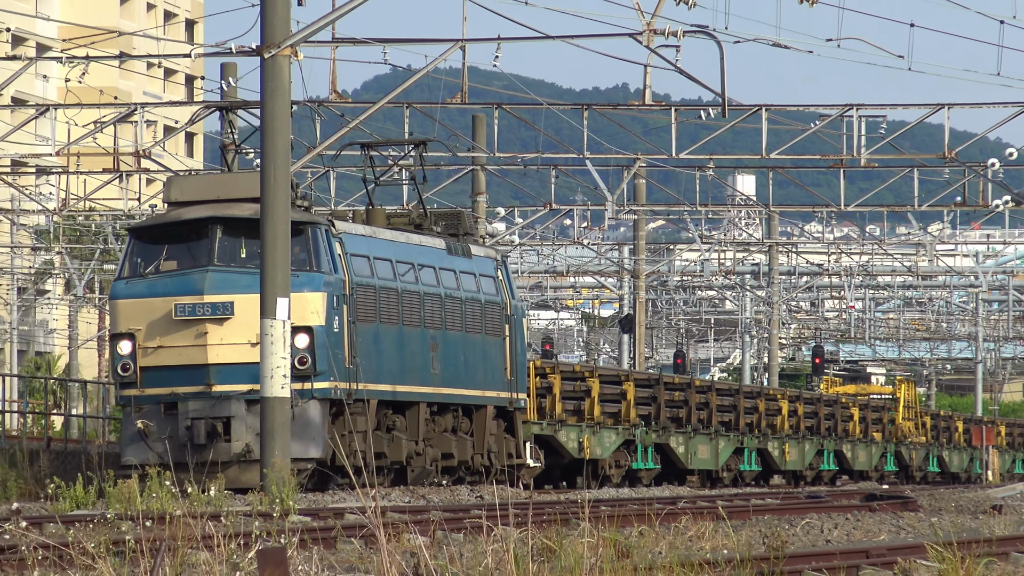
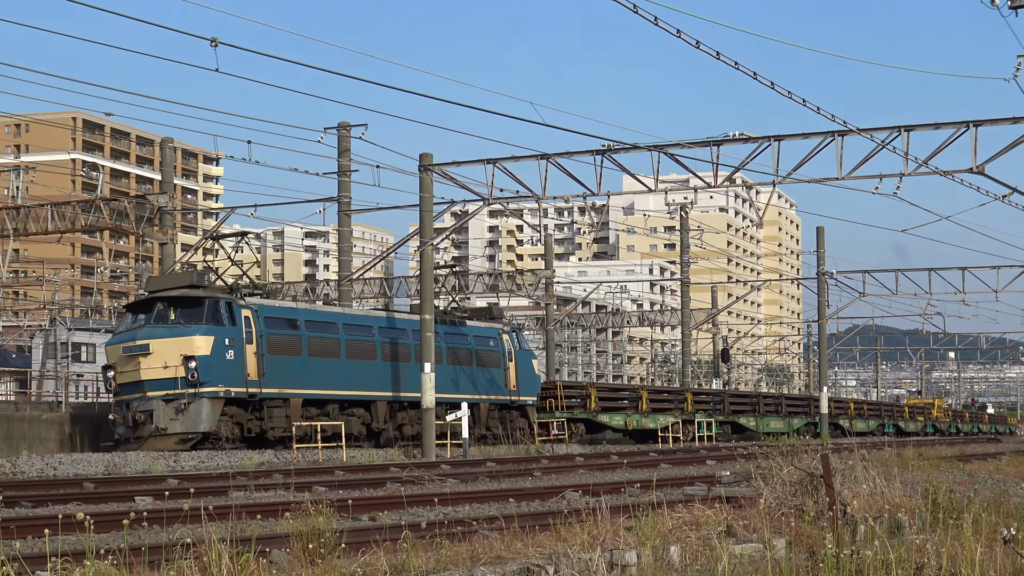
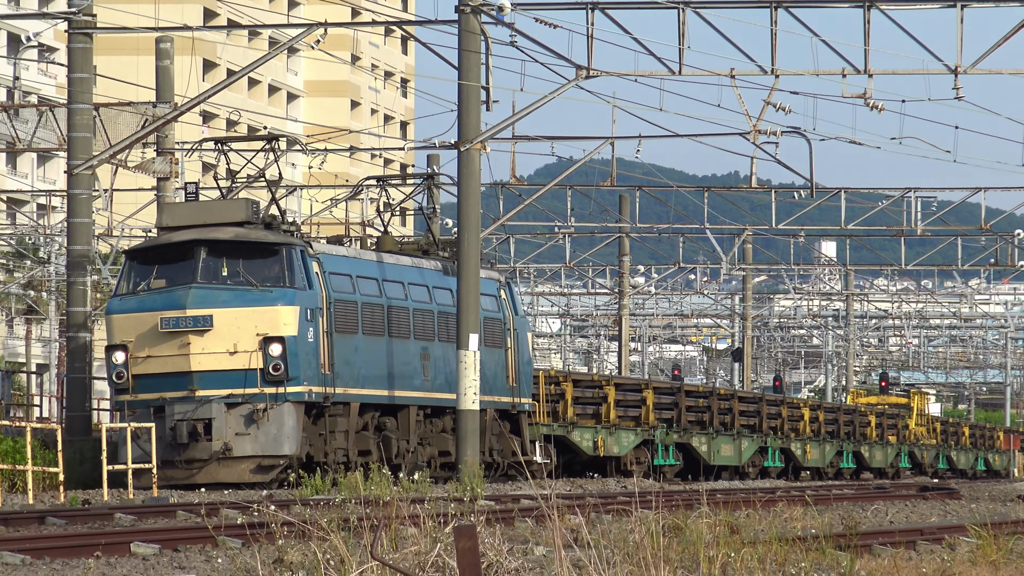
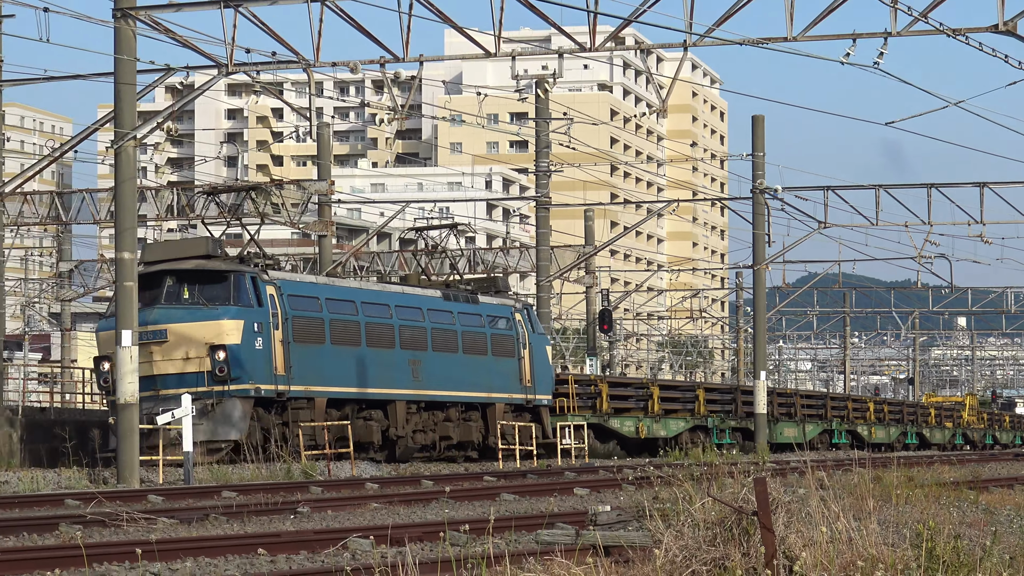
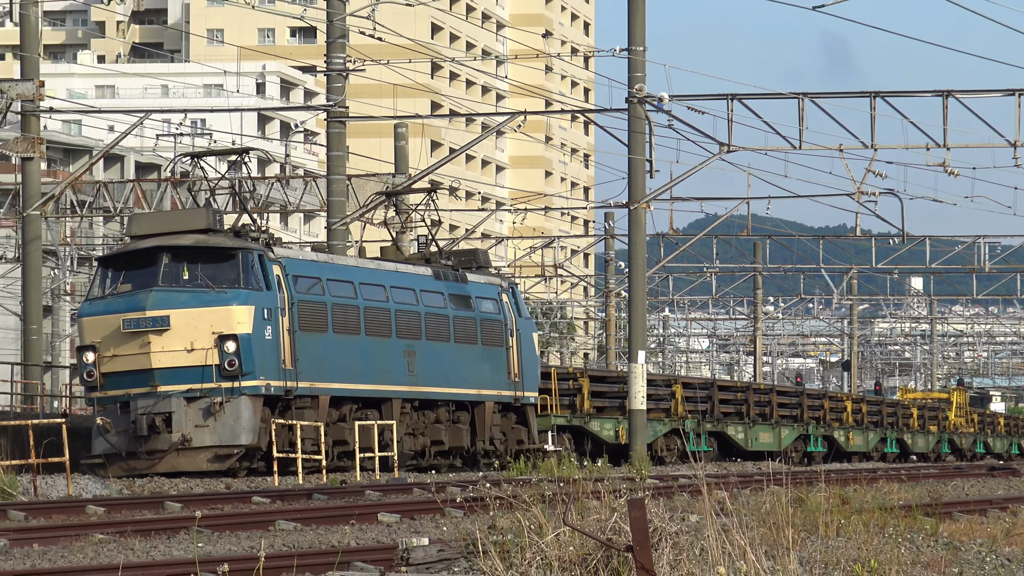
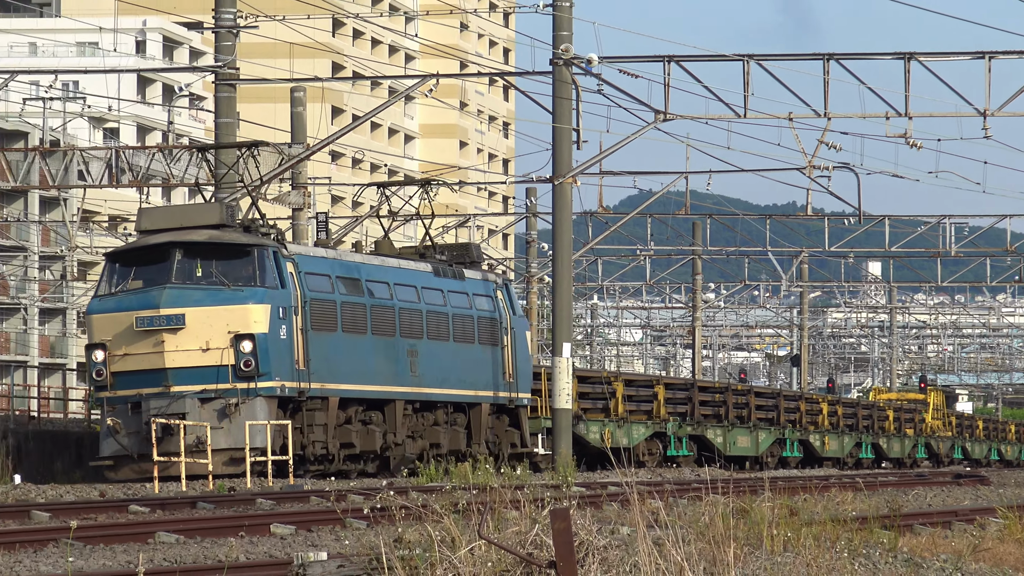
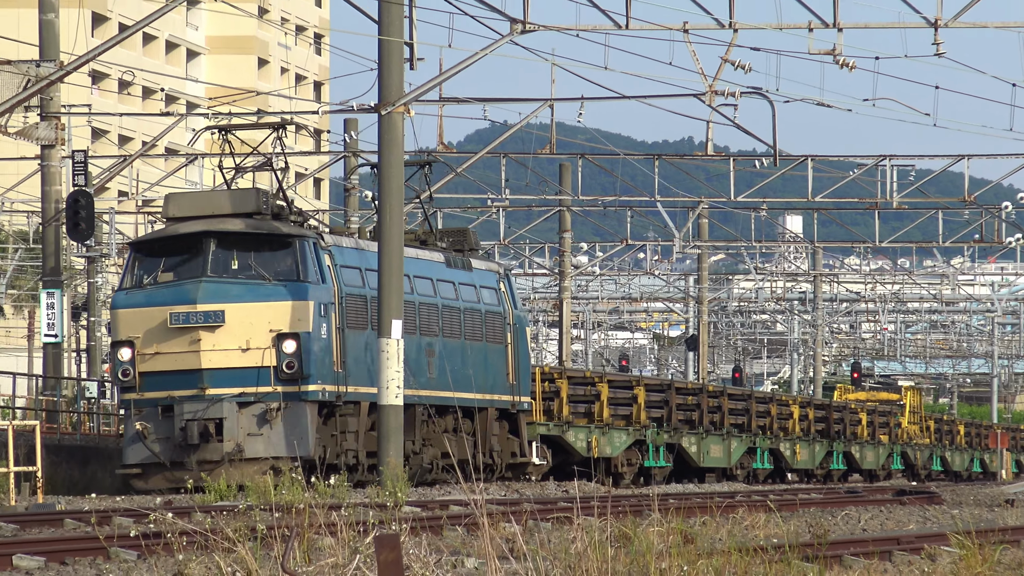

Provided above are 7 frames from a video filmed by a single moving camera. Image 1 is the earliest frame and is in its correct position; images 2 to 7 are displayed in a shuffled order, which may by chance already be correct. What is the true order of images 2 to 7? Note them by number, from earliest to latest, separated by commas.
7, 3, 6, 5, 4, 2
